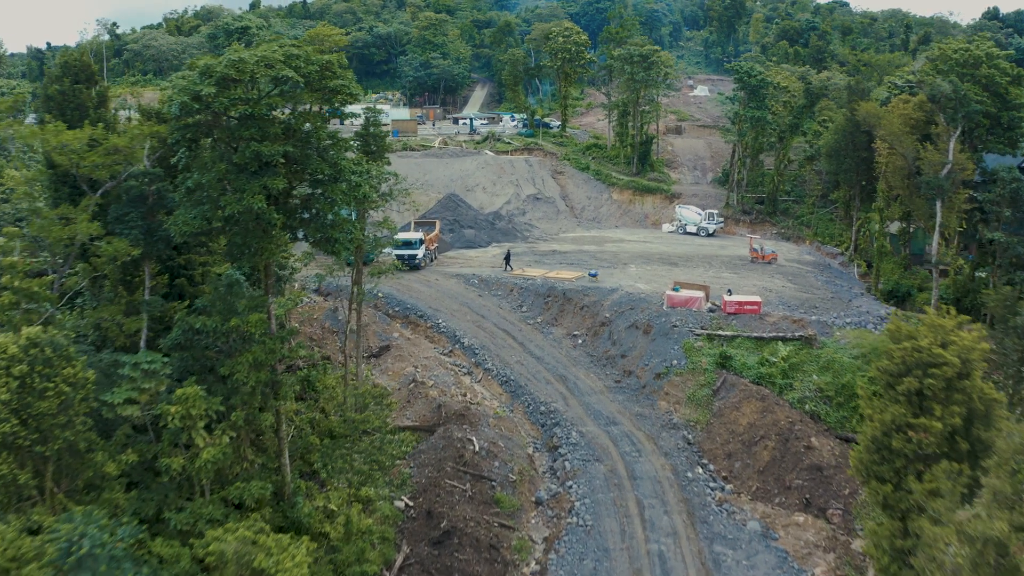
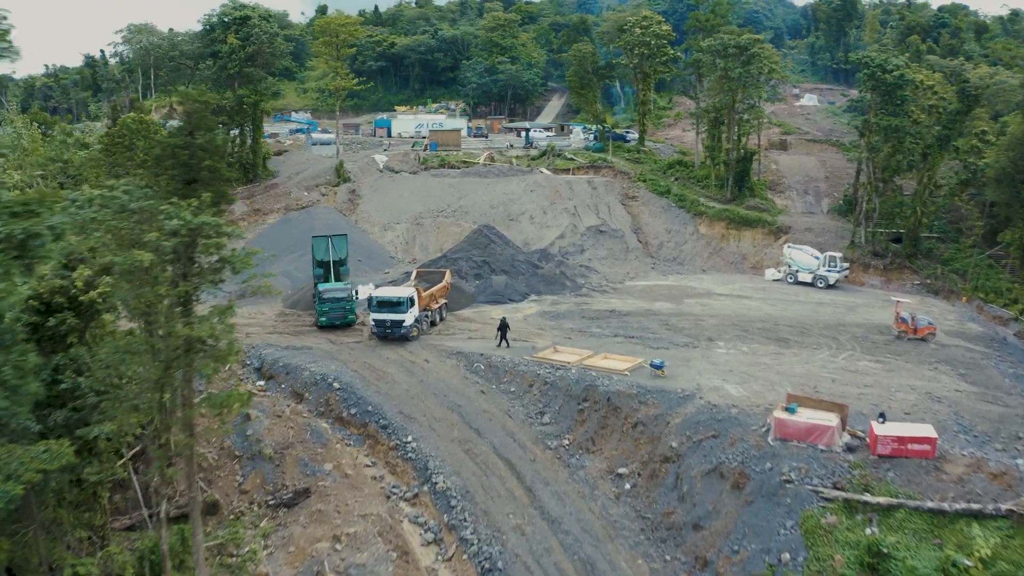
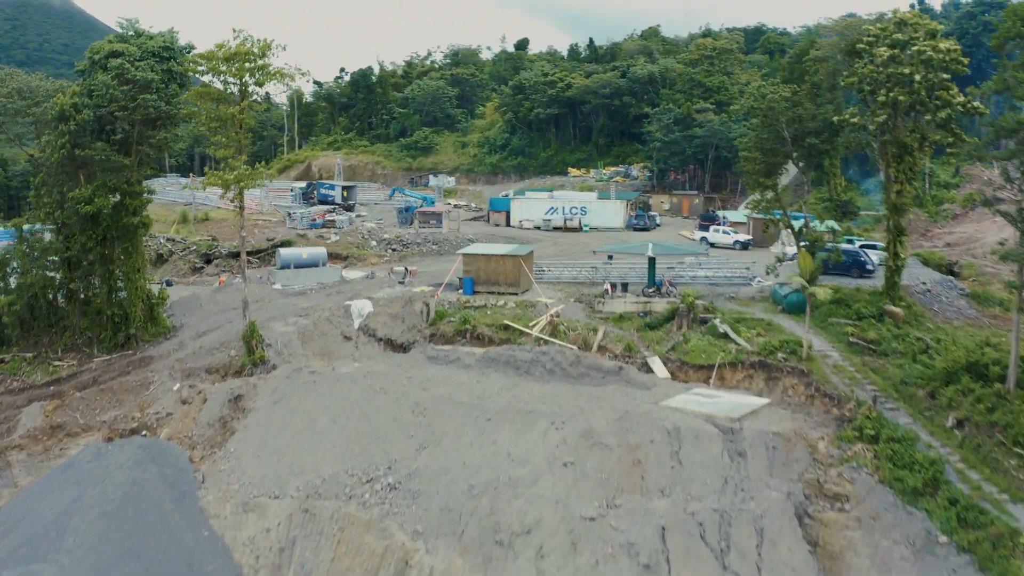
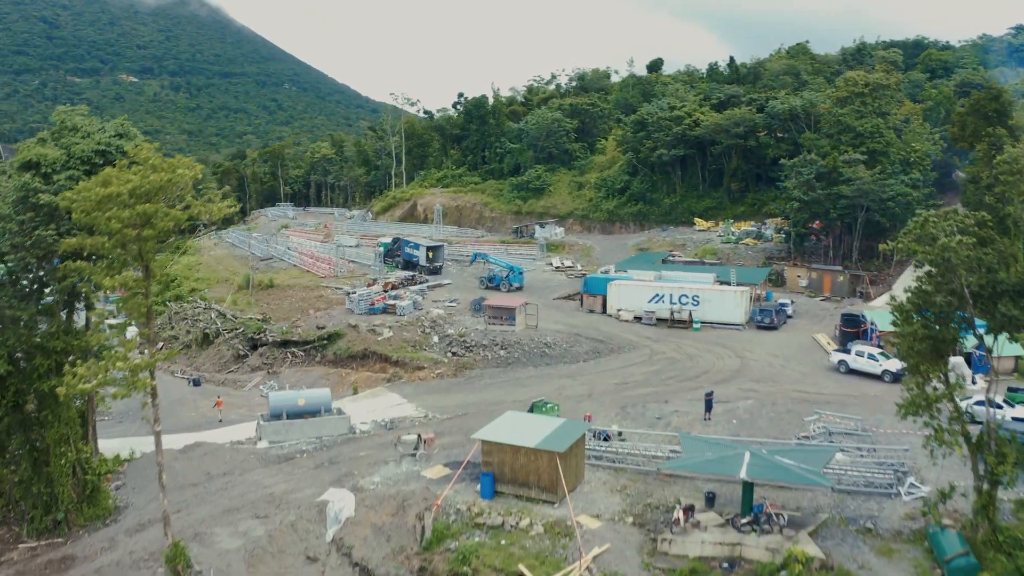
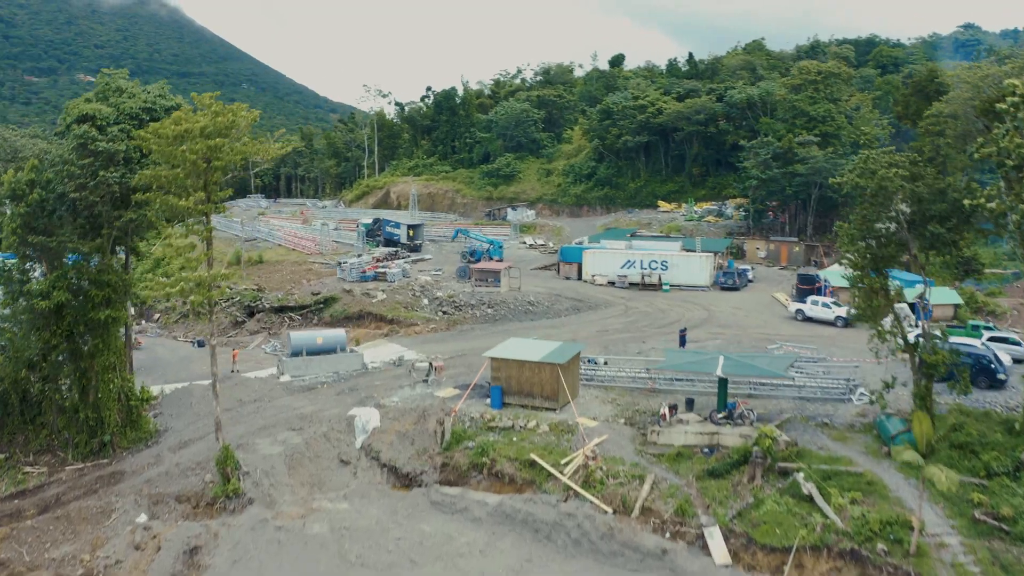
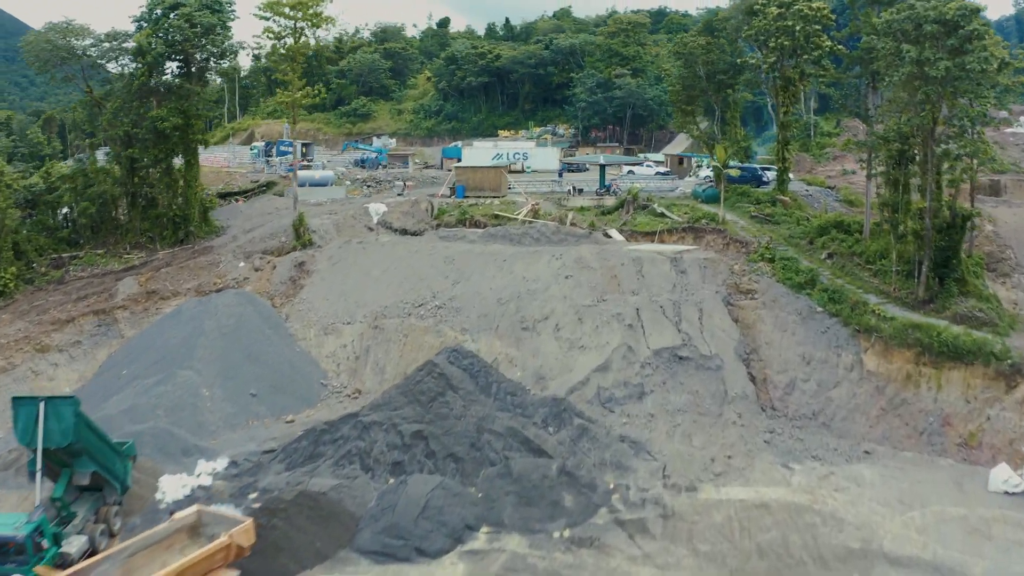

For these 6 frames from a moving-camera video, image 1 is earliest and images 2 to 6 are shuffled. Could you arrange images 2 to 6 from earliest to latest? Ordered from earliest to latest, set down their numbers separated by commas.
2, 6, 3, 5, 4
